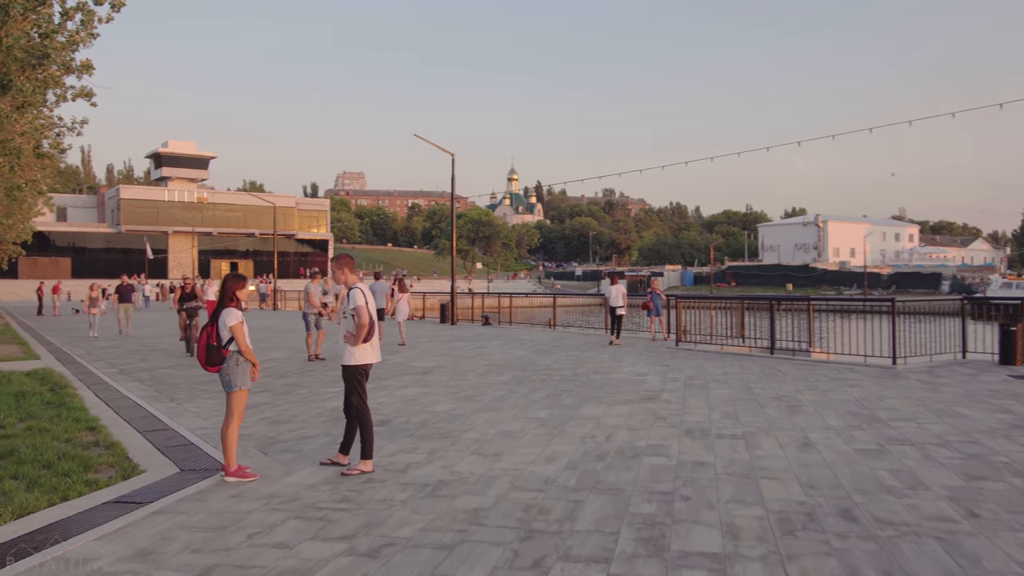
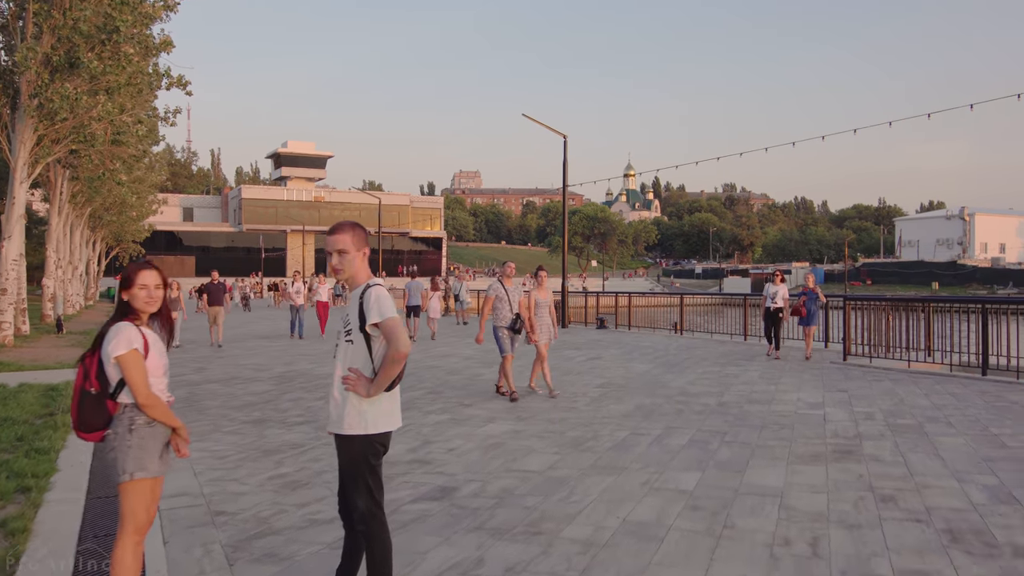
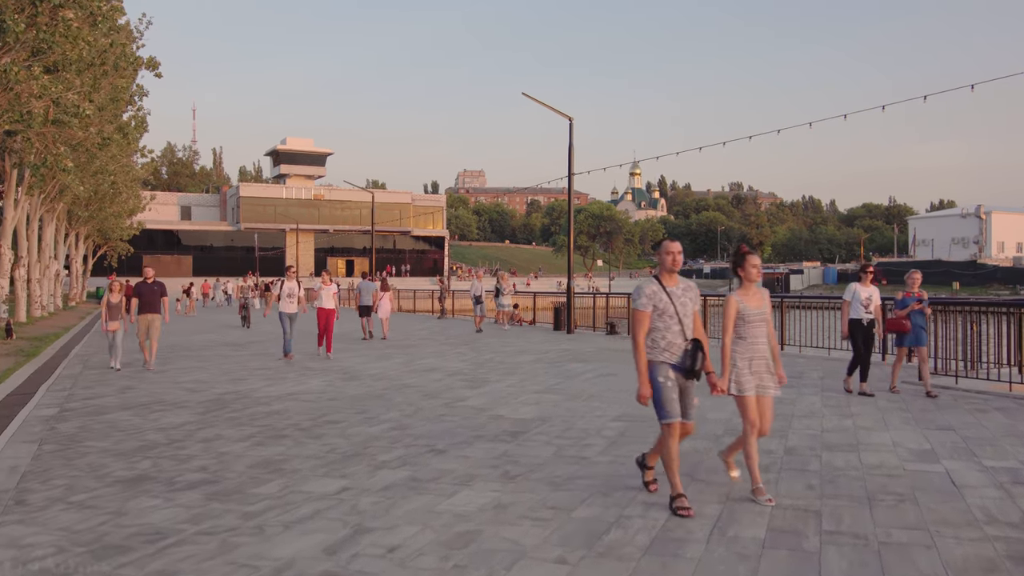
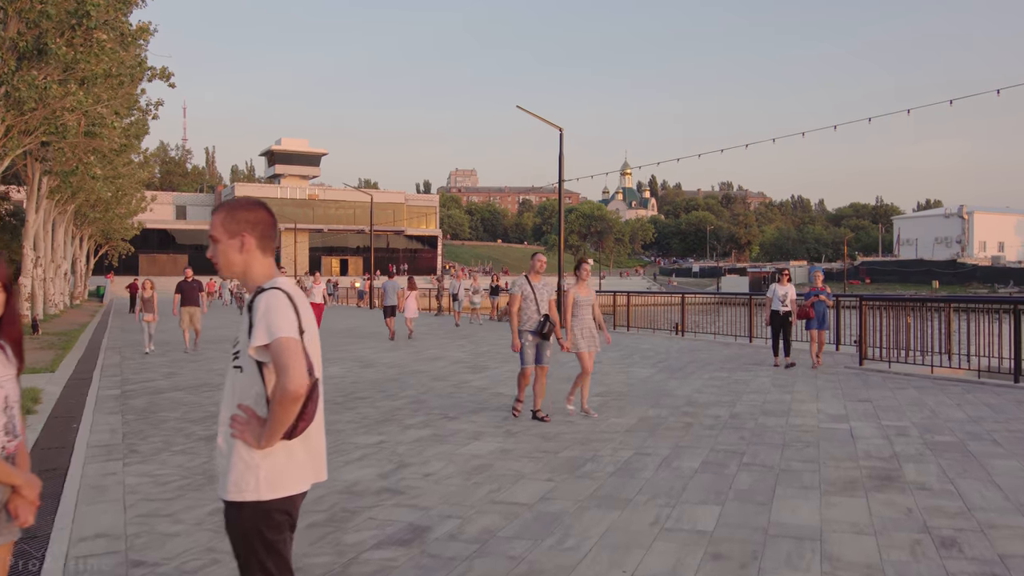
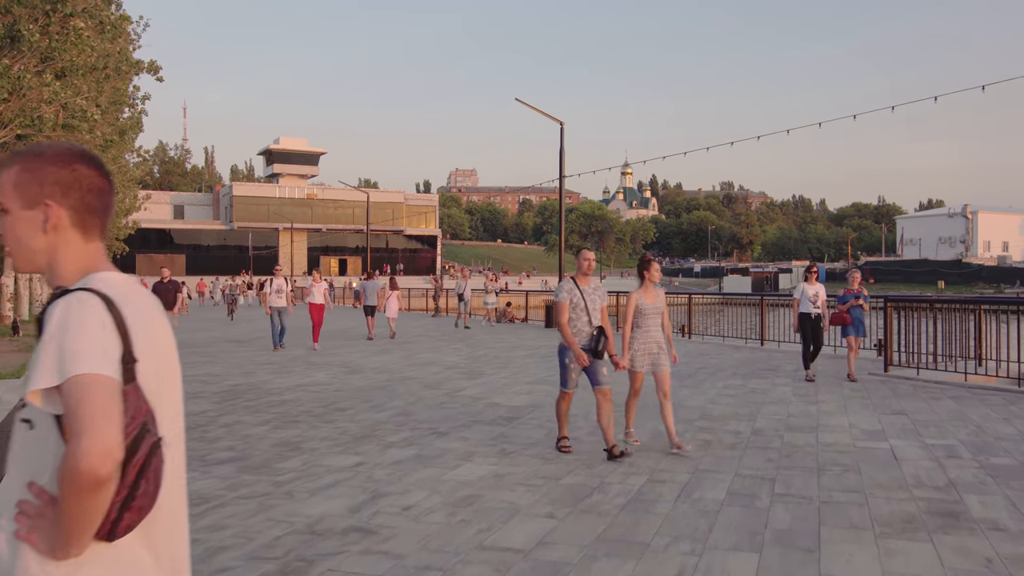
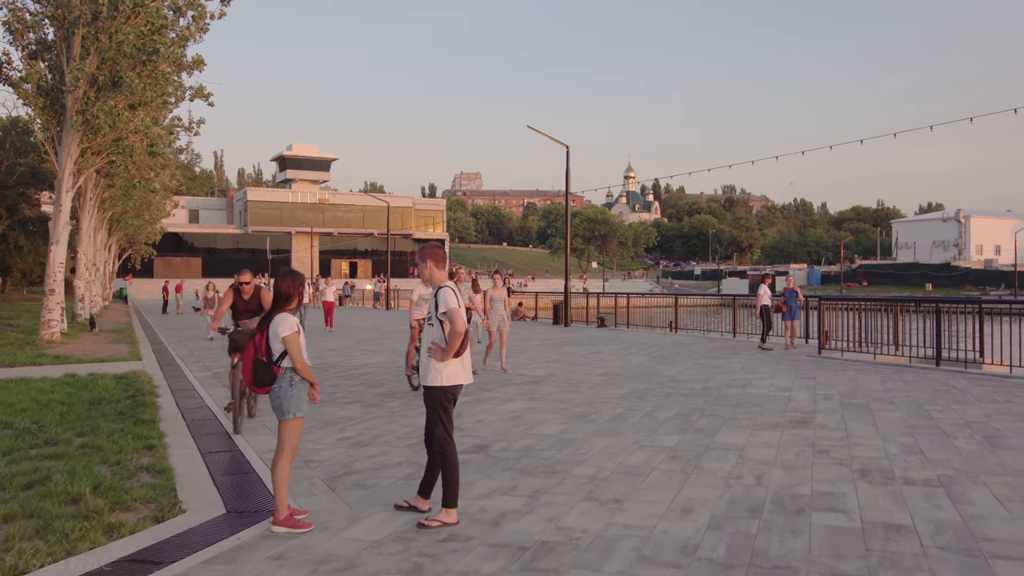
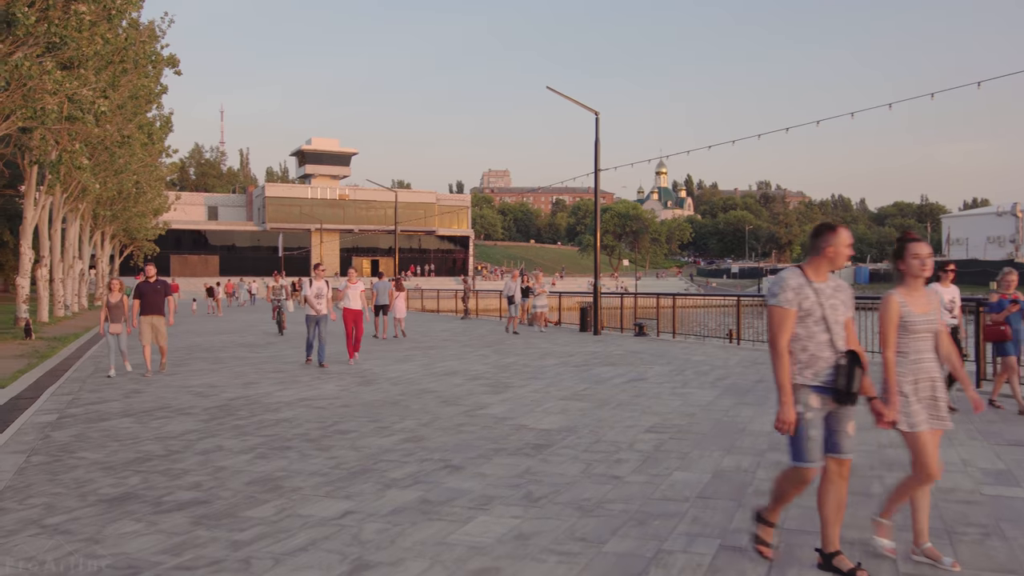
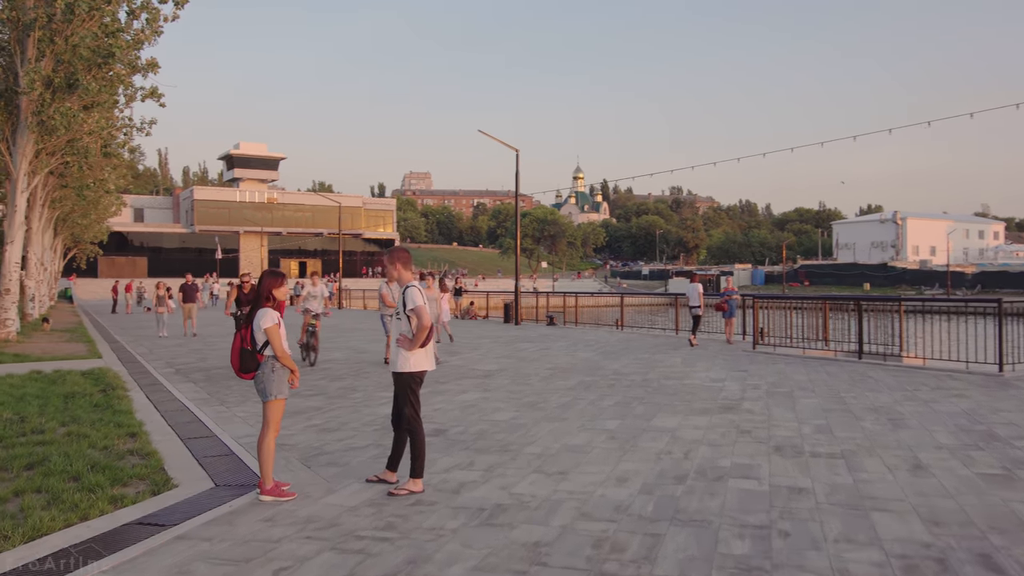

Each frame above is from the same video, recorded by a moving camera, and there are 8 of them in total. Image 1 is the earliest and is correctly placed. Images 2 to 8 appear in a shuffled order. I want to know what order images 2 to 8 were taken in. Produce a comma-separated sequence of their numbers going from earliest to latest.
8, 6, 2, 4, 5, 3, 7
